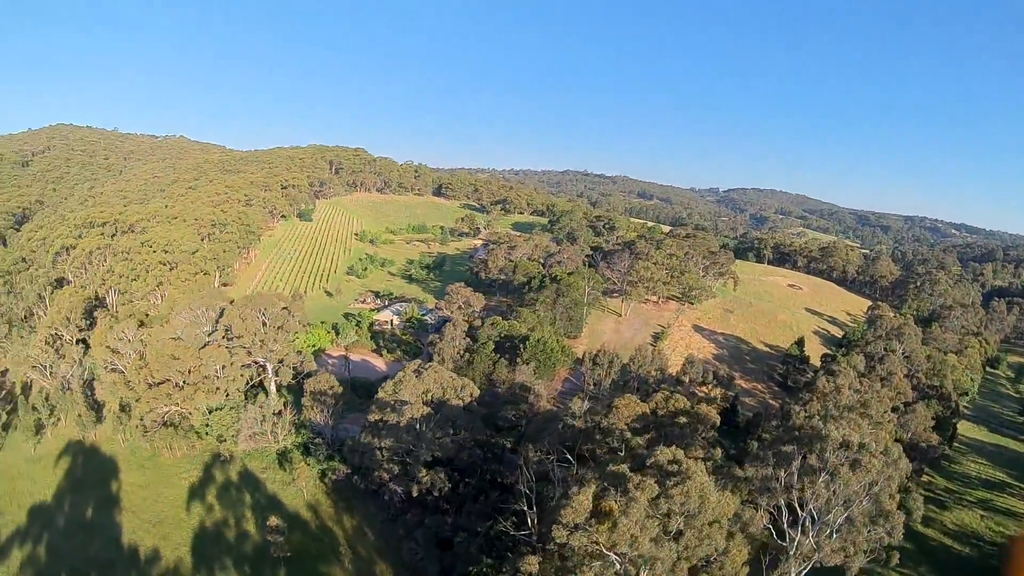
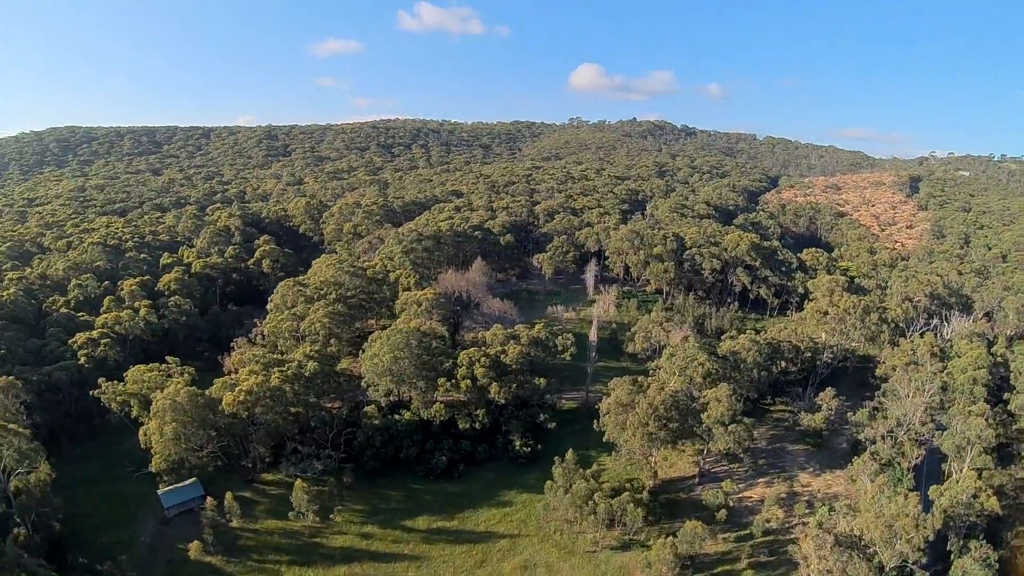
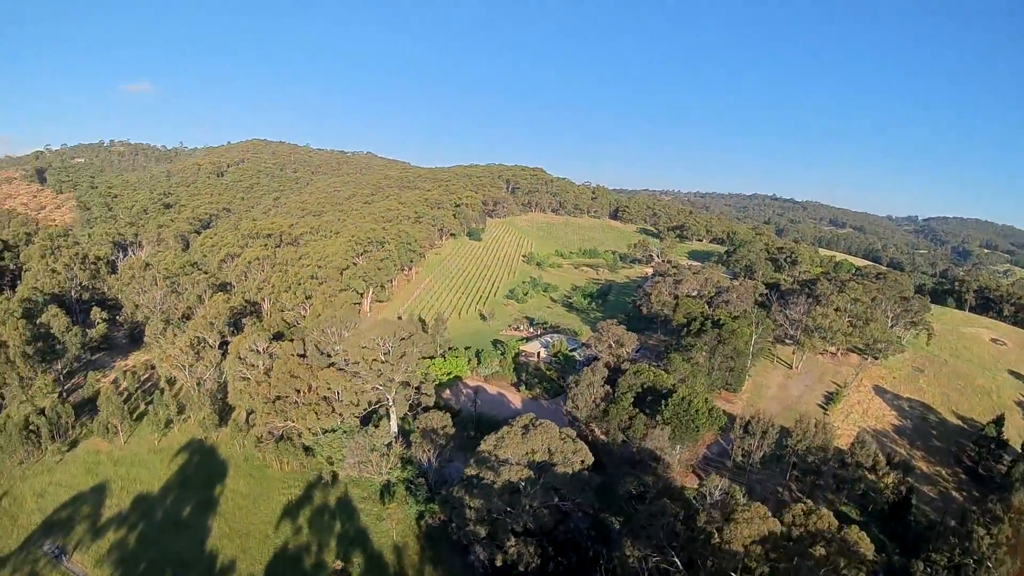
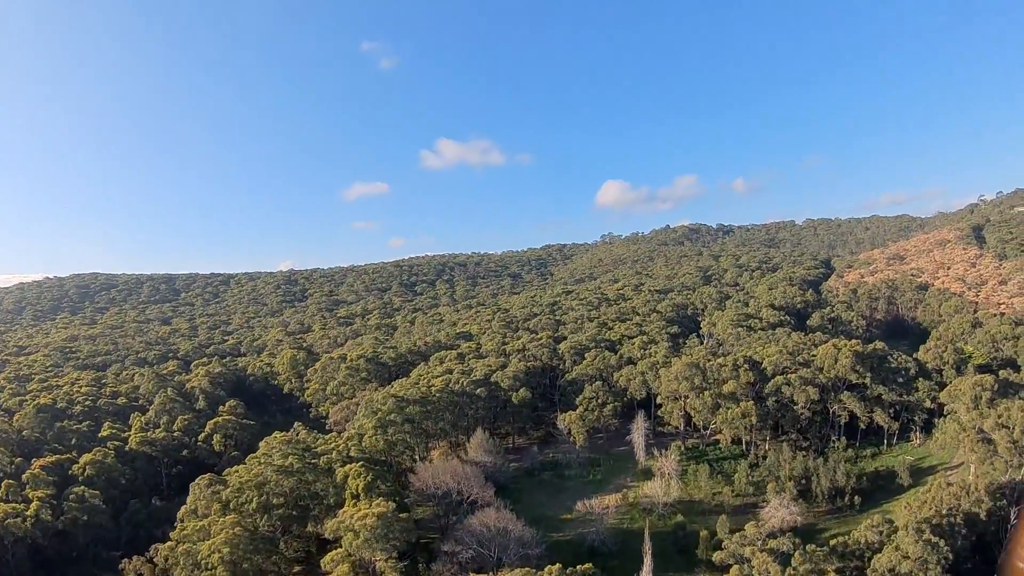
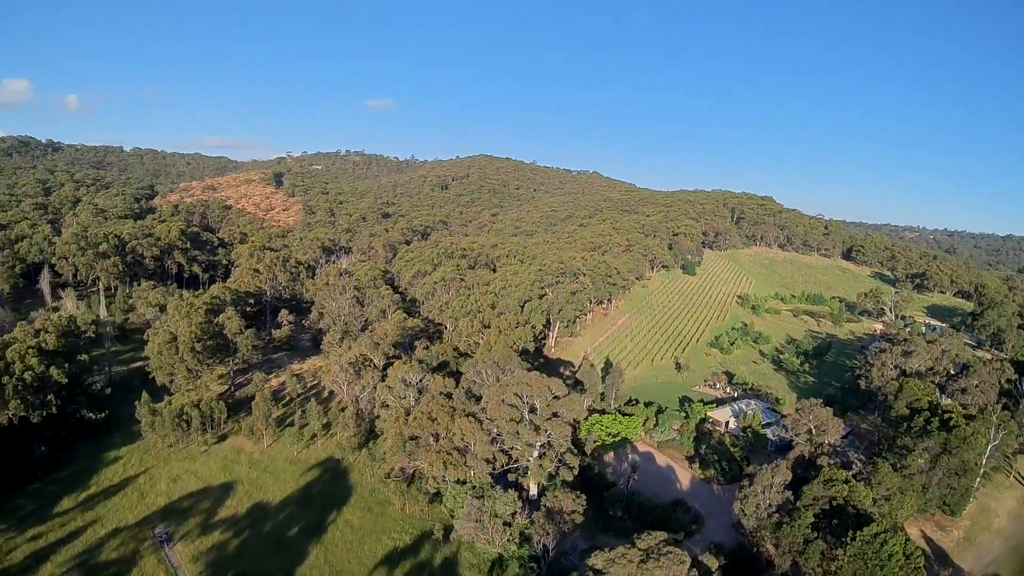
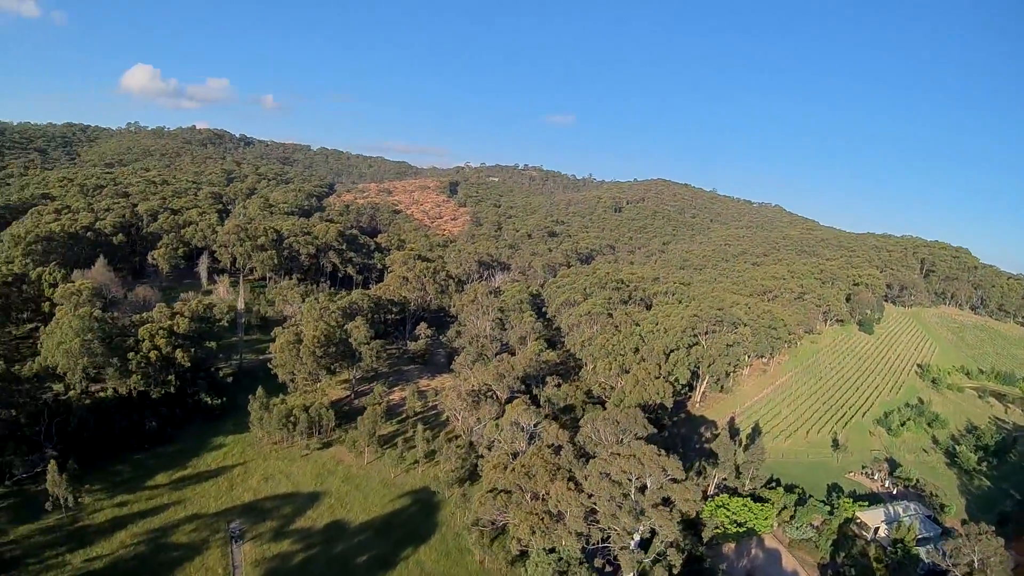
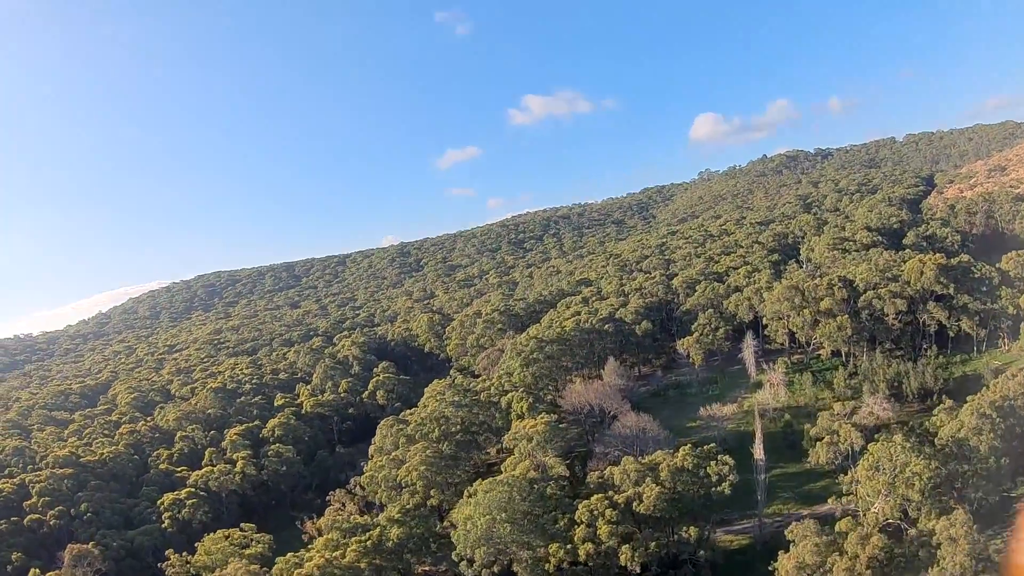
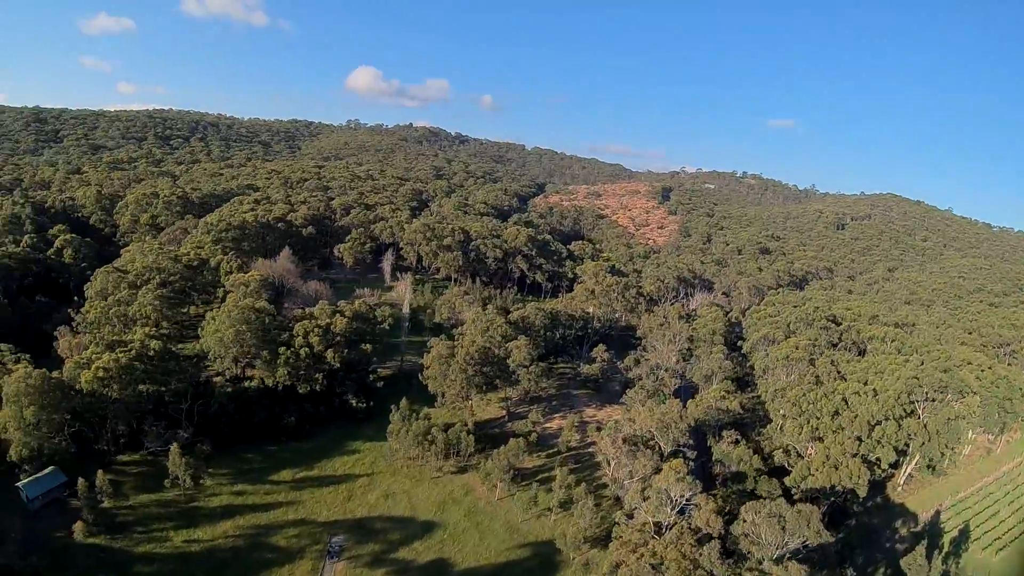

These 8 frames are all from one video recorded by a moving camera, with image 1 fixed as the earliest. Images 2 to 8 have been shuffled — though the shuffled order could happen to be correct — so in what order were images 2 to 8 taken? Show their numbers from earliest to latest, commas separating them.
3, 5, 6, 8, 2, 7, 4
